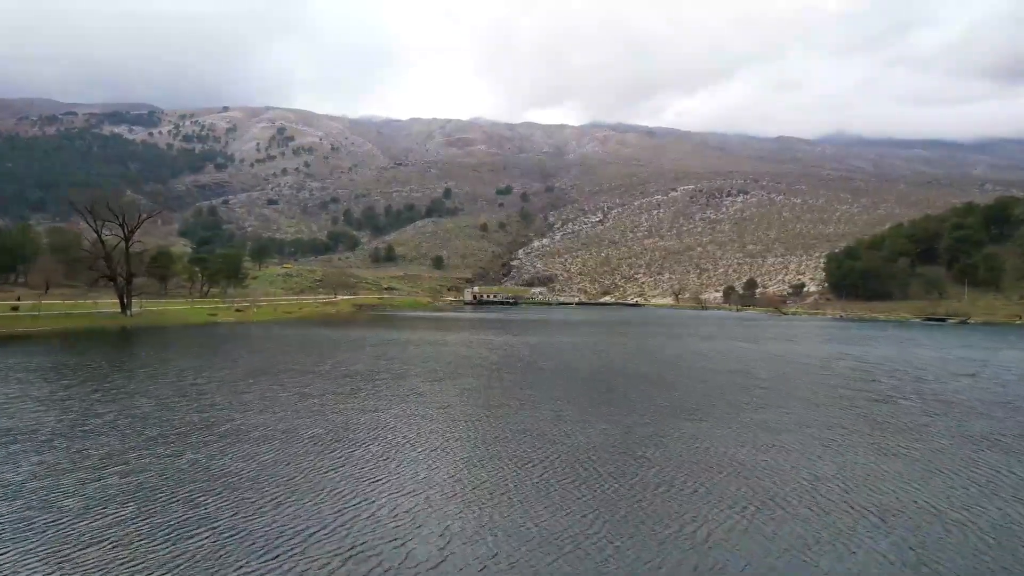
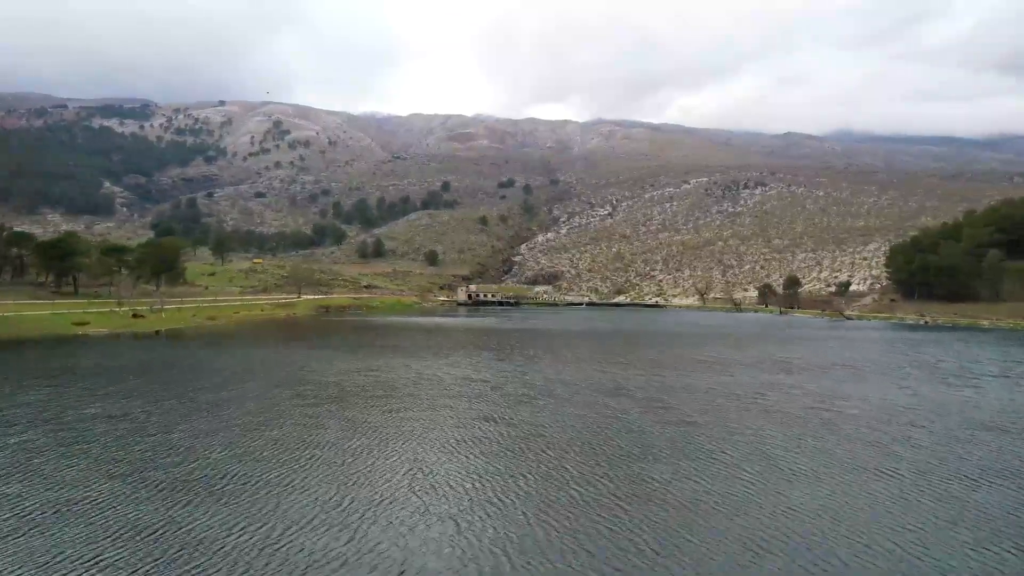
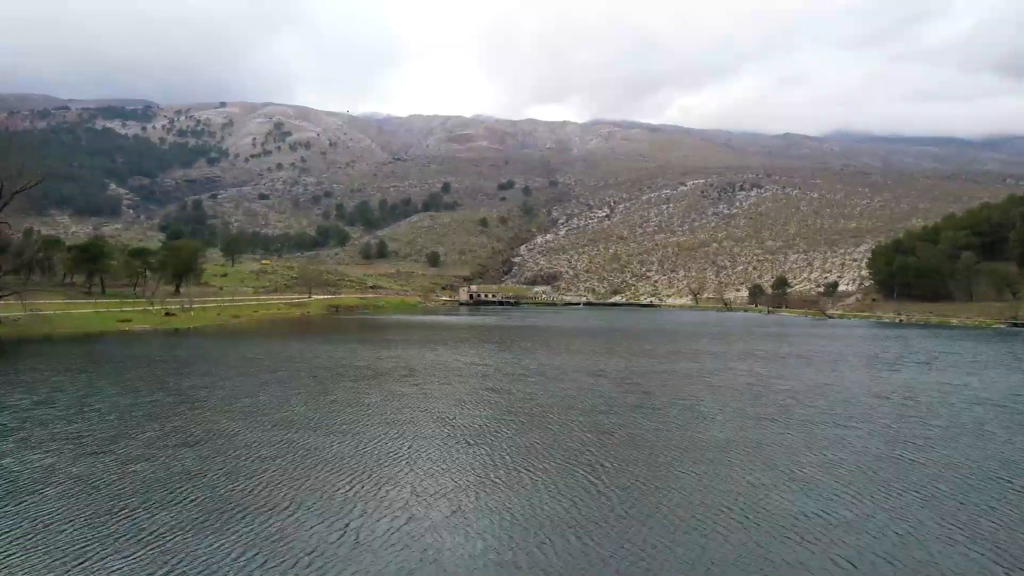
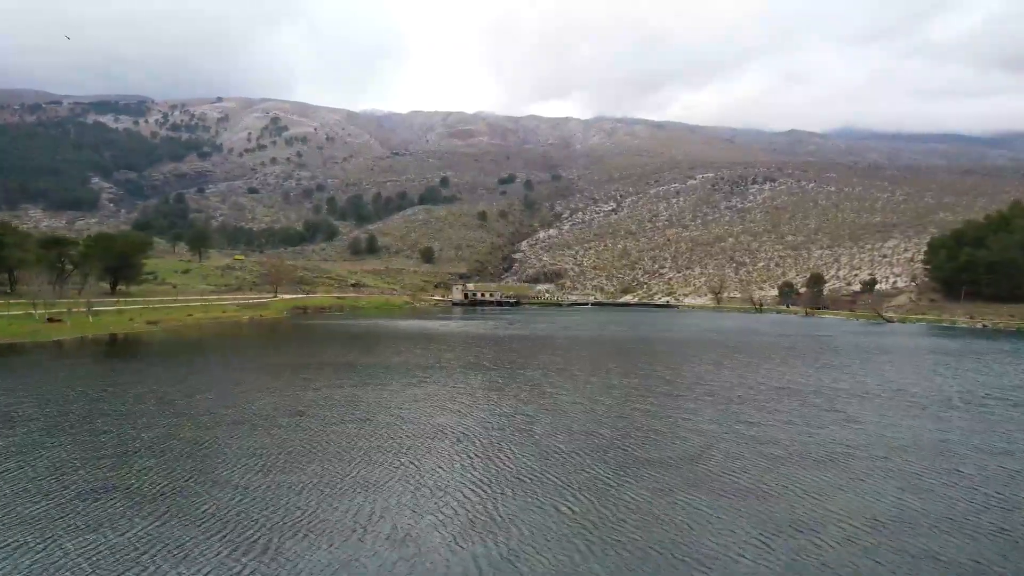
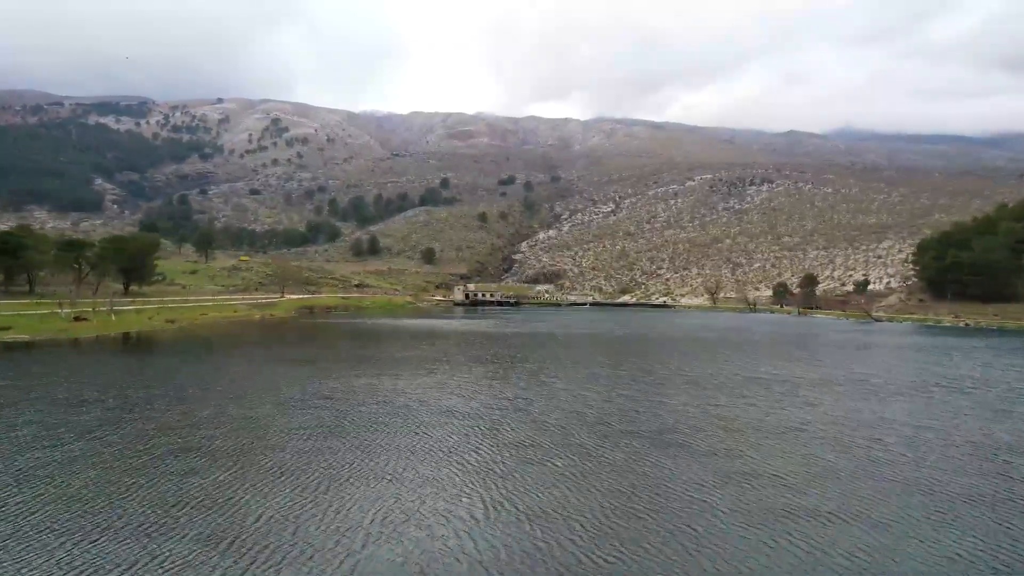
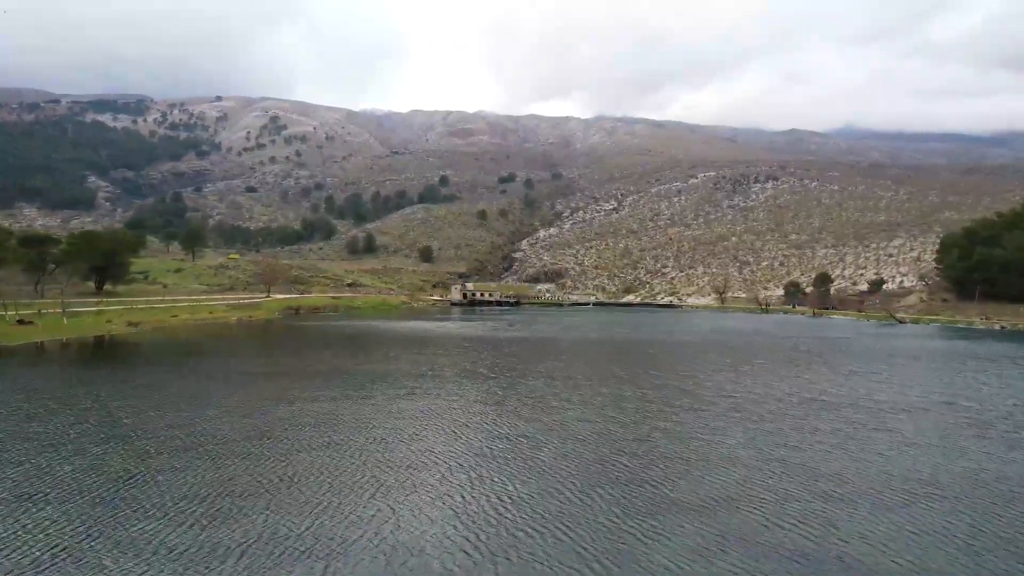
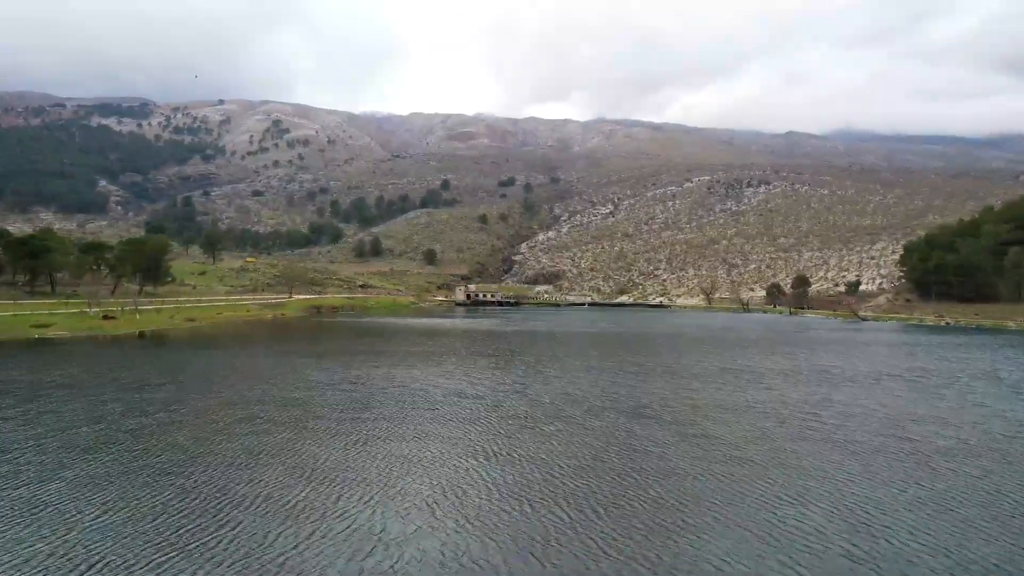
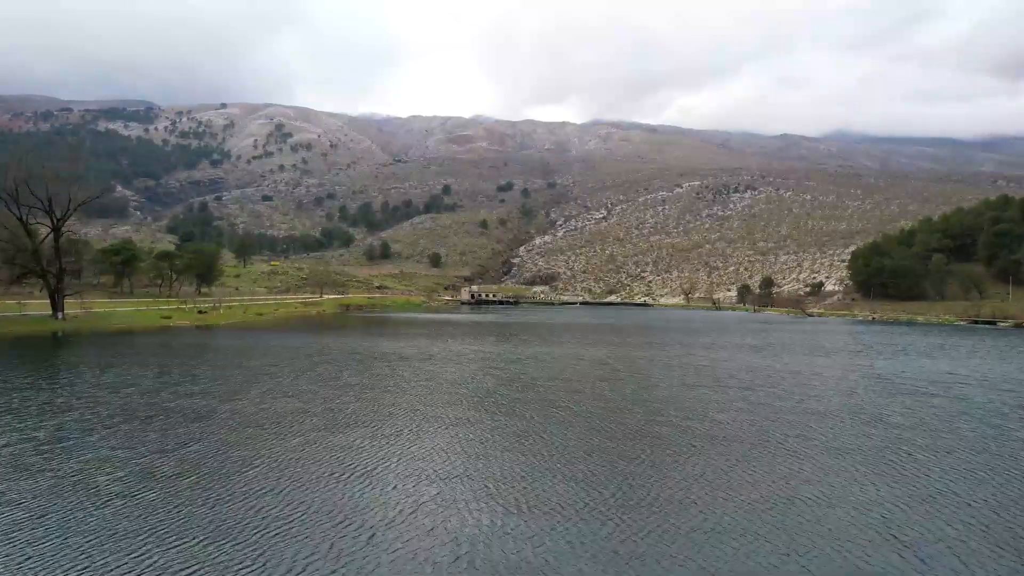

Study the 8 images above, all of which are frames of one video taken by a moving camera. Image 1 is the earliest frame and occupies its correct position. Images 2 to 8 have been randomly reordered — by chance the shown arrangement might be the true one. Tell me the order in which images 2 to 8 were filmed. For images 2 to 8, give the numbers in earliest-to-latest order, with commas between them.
8, 3, 2, 7, 5, 4, 6
